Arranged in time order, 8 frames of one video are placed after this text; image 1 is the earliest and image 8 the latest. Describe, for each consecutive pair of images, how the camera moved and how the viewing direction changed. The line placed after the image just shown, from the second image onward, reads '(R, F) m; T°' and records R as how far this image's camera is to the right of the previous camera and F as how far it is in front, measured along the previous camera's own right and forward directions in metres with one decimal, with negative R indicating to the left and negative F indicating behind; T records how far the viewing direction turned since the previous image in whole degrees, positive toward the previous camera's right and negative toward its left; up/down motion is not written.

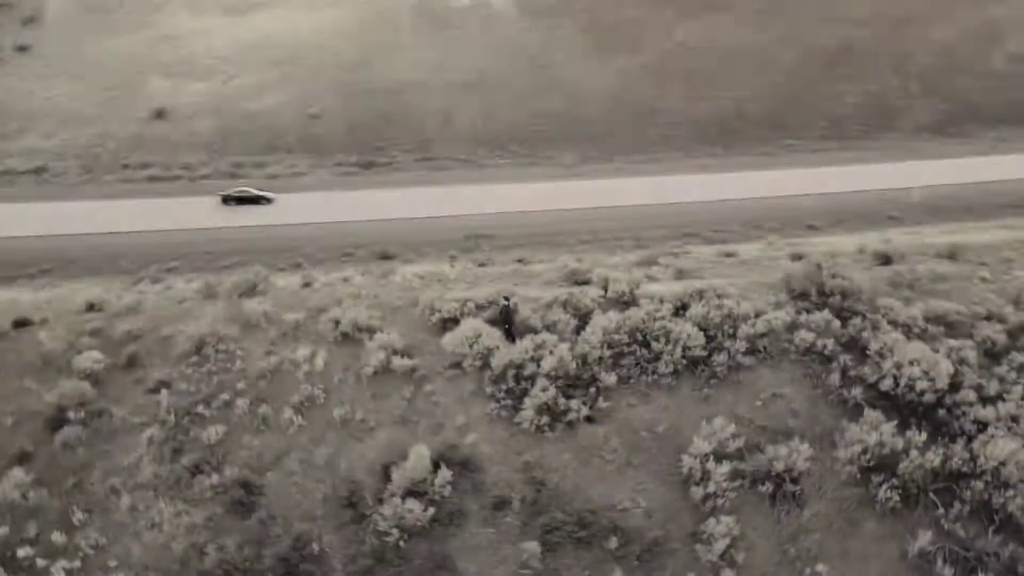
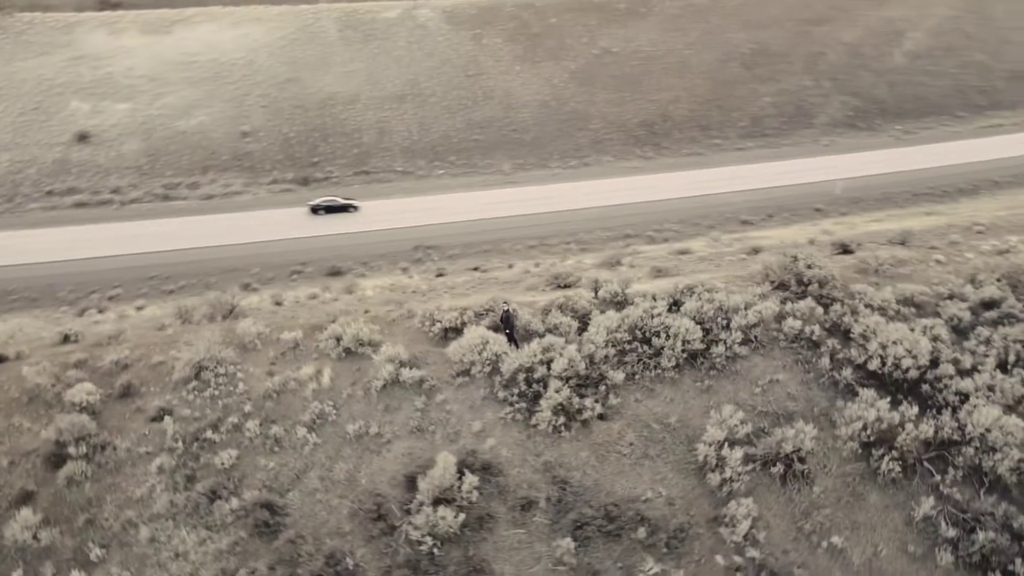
(-1.4, -0.2) m; +6°
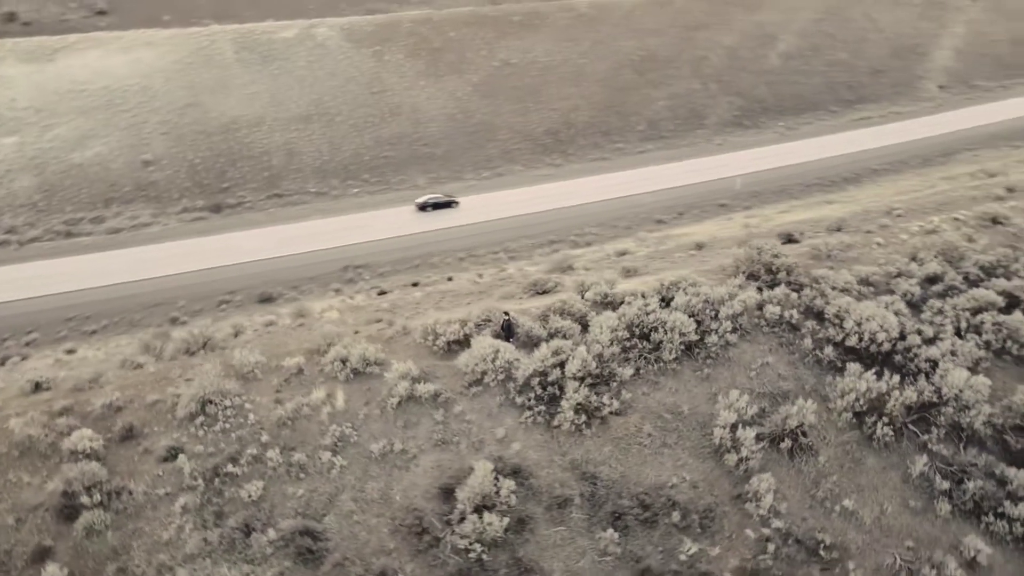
(-2.1, -0.3) m; +8°
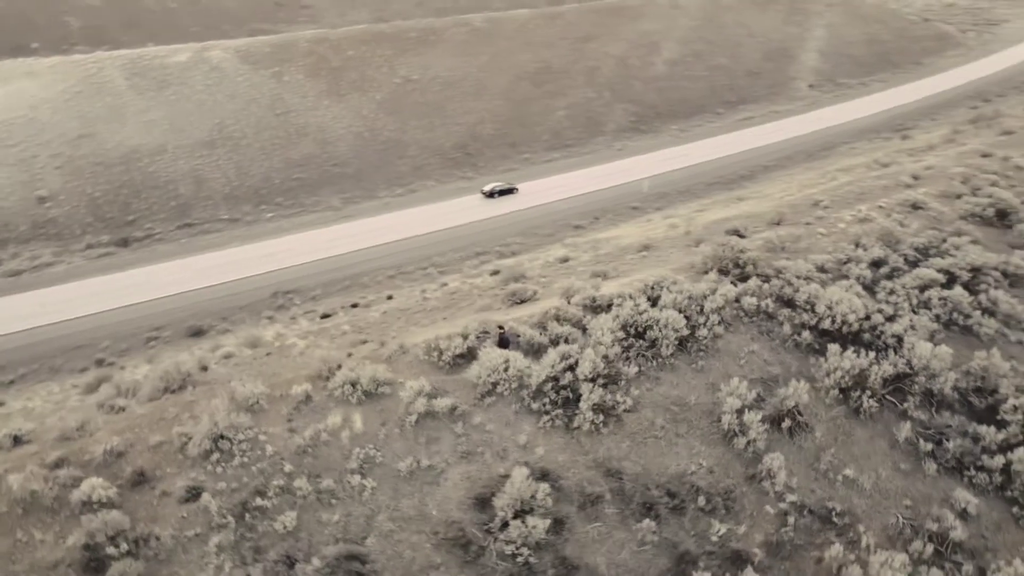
(-2.1, -0.3) m; +8°
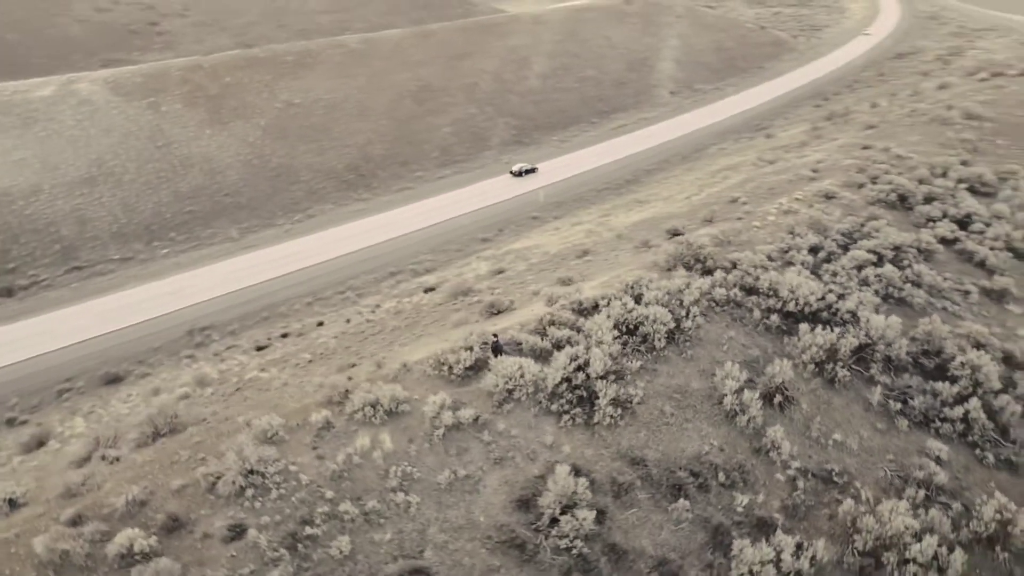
(-2.7, -0.4) m; +9°
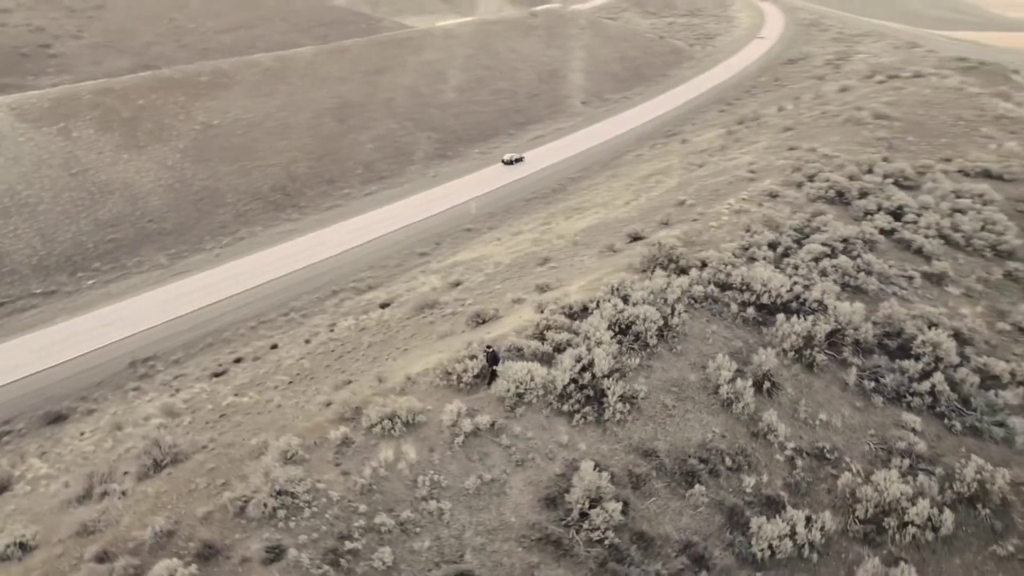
(-1.9, -0.4) m; +6°
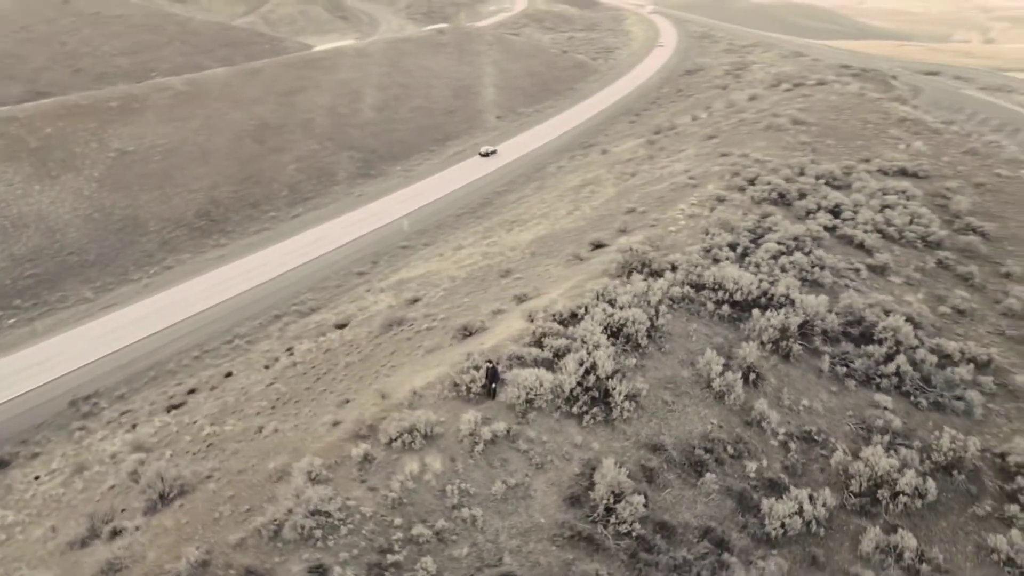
(-1.9, -0.4) m; +6°
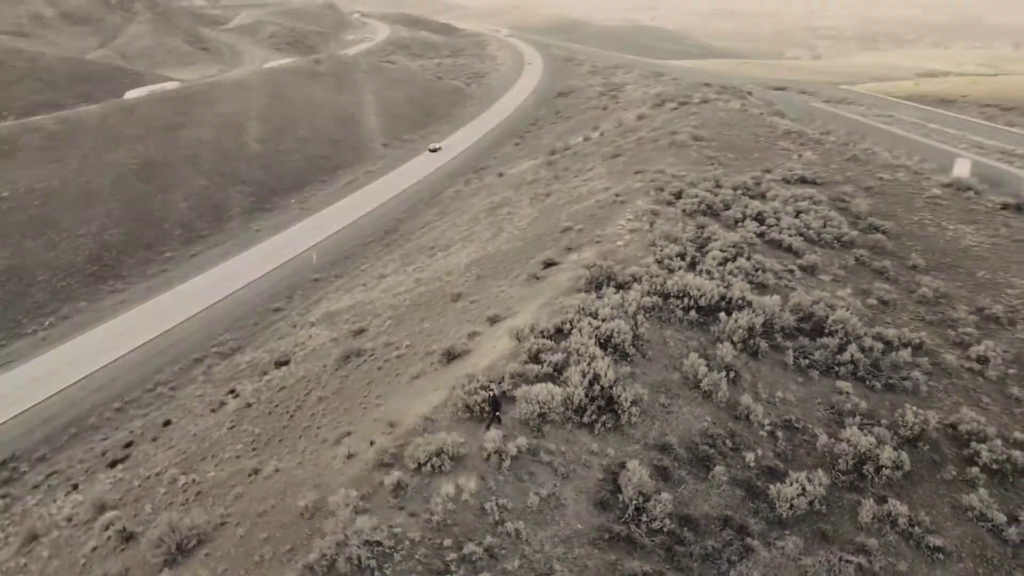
(-2.7, -0.4) m; +9°
